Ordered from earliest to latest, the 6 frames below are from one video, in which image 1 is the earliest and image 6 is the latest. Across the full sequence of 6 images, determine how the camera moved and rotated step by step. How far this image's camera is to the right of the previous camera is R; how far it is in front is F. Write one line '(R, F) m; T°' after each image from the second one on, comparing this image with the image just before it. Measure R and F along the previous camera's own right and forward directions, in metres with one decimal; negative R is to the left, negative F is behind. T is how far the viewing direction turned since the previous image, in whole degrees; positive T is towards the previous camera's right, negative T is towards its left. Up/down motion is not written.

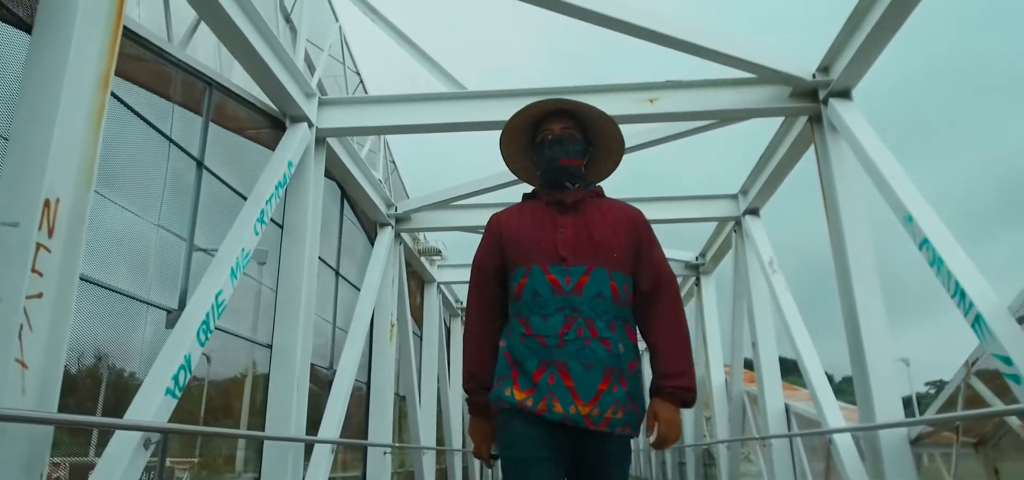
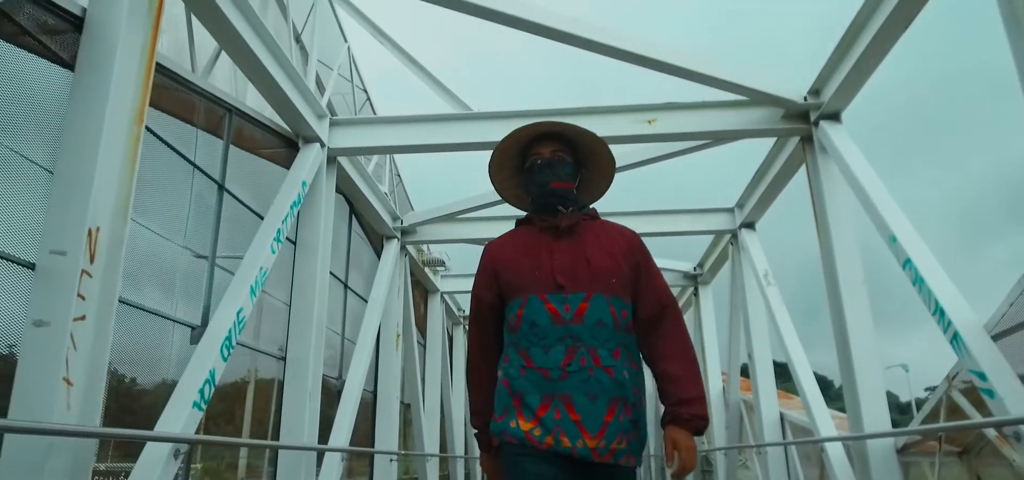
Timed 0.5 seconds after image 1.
(0.0, -0.3) m; 0°
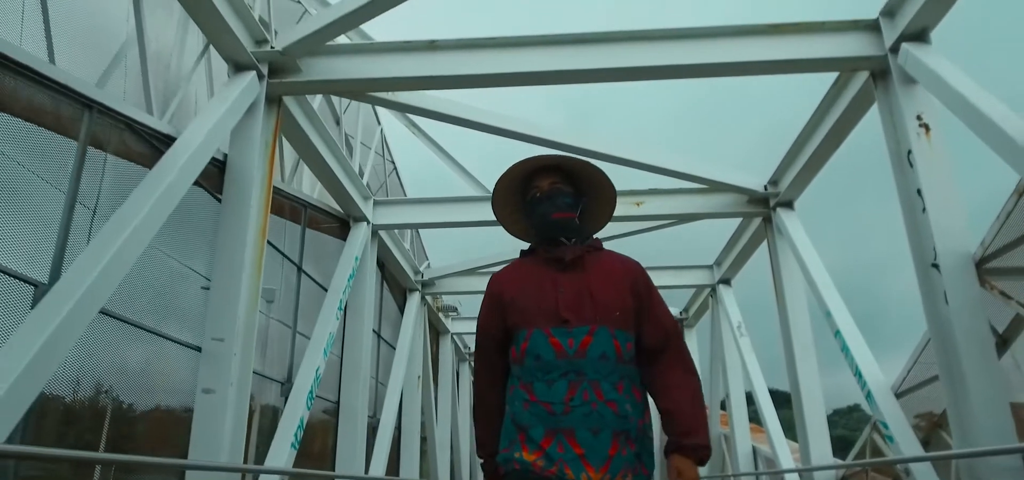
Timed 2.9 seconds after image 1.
(-0.3, -1.6) m; +1°
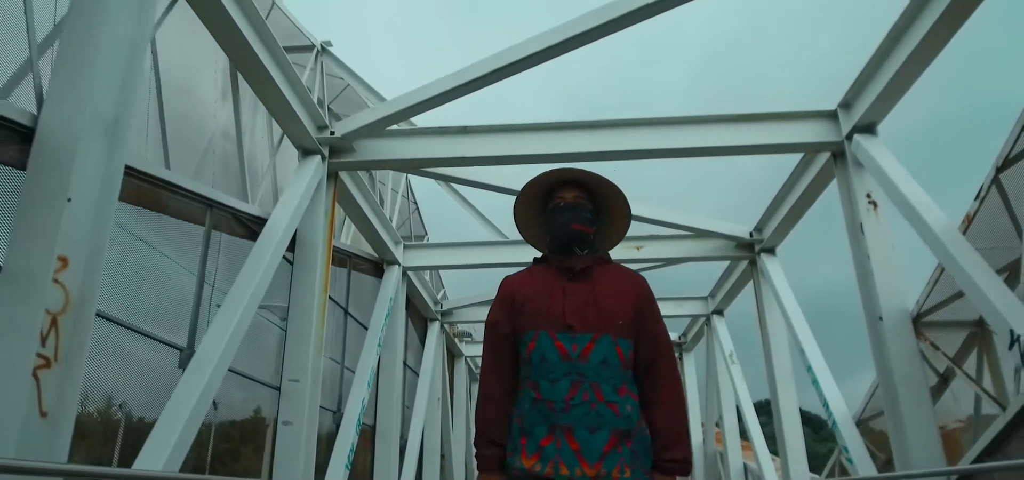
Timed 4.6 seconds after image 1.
(-0.2, -1.2) m; 0°
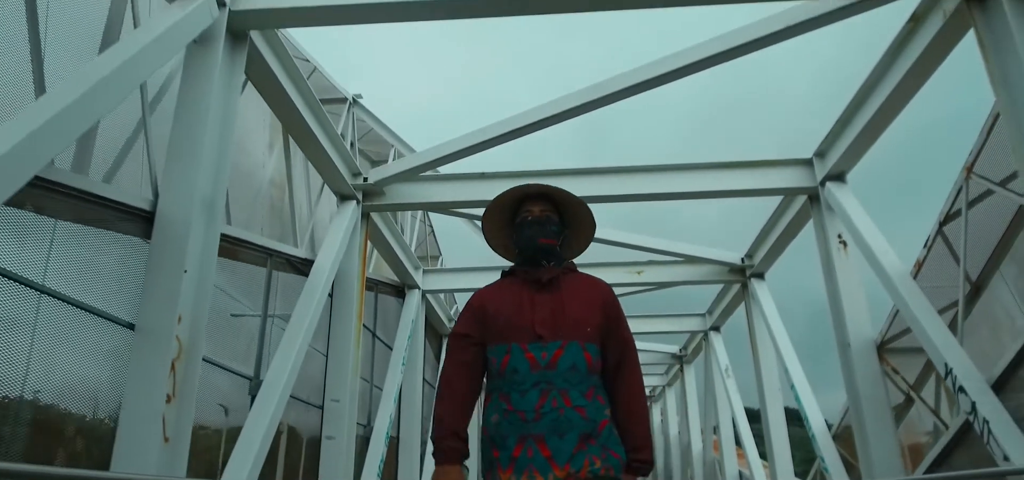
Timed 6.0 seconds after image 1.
(-0.1, -1.0) m; 0°
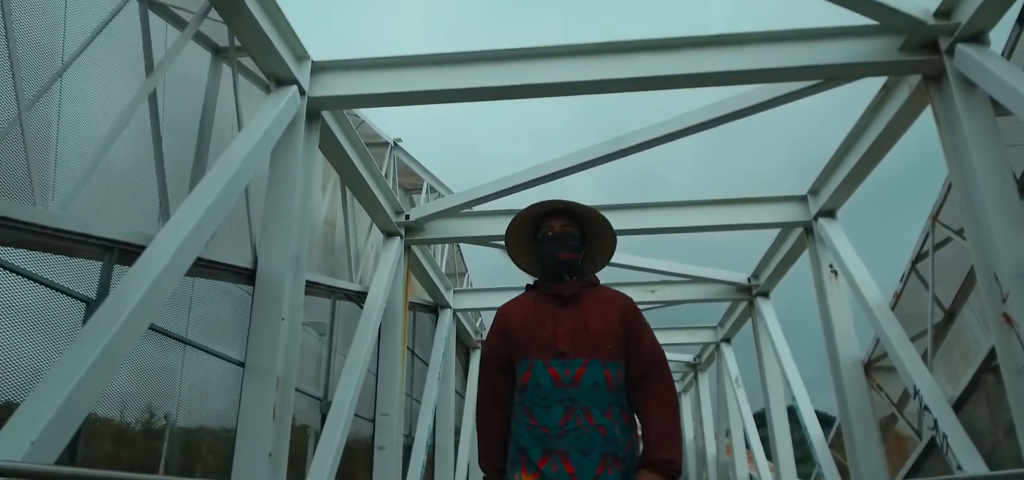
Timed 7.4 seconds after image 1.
(-0.1, -1.1) m; -1°
